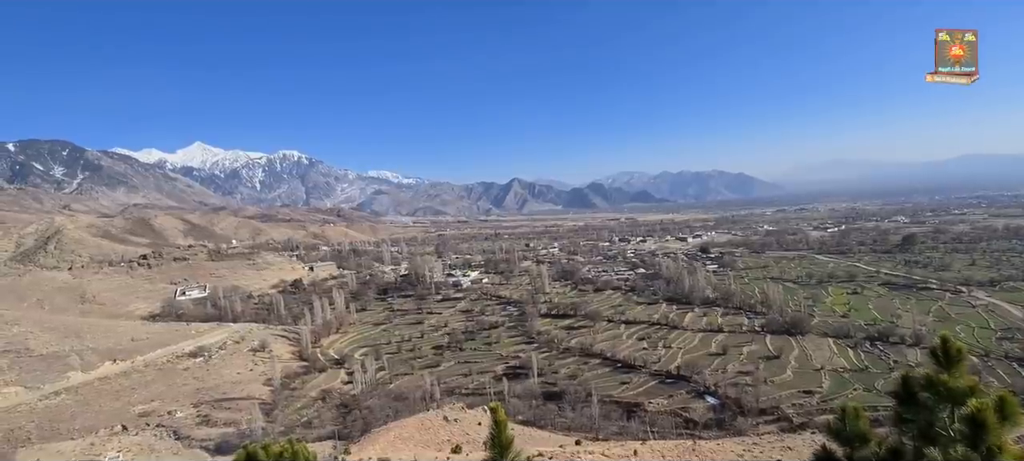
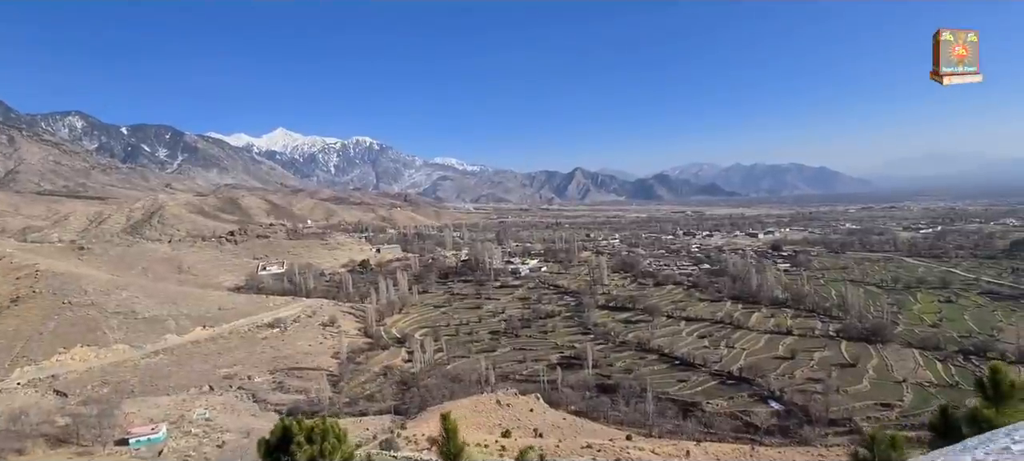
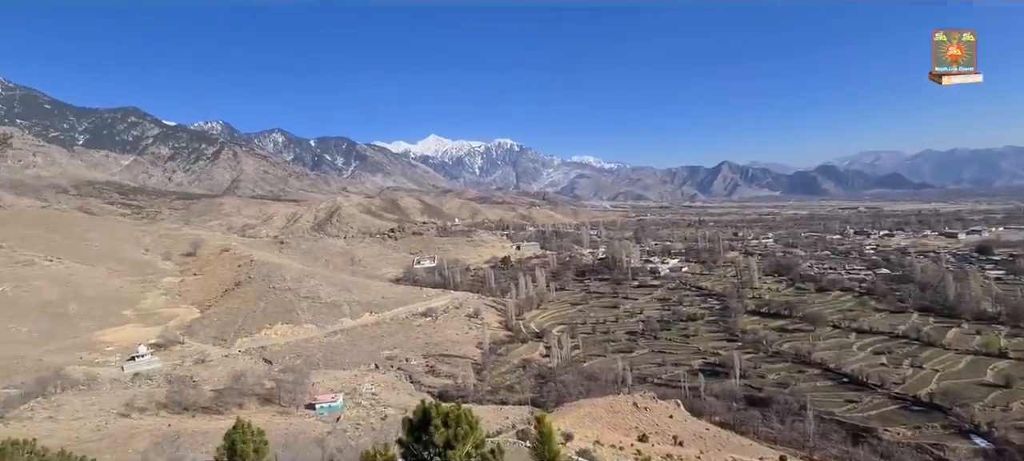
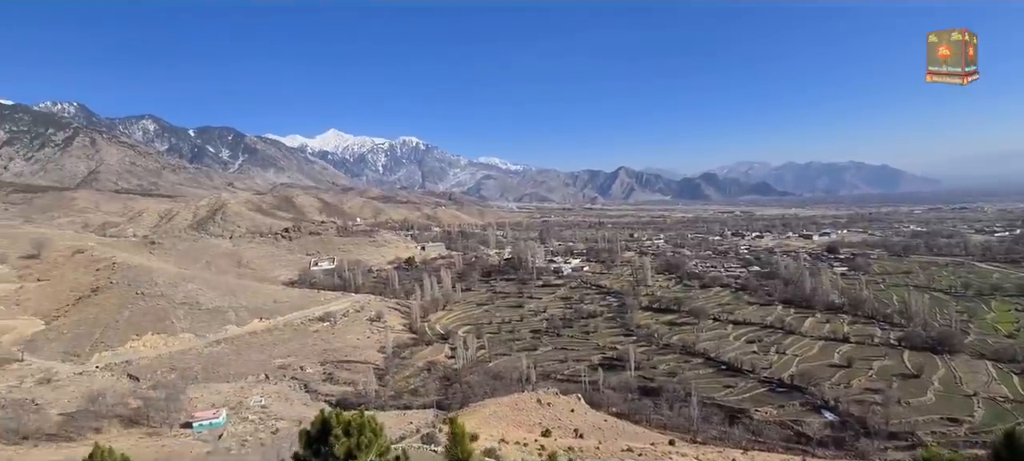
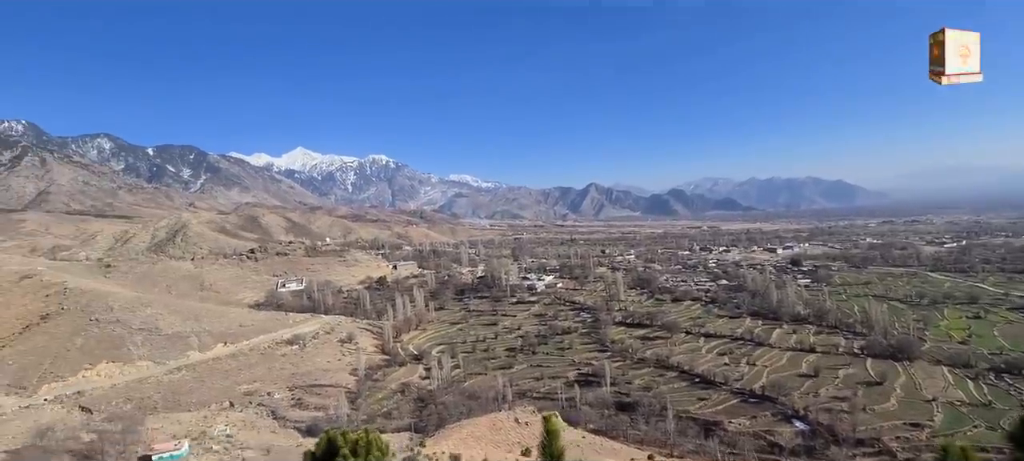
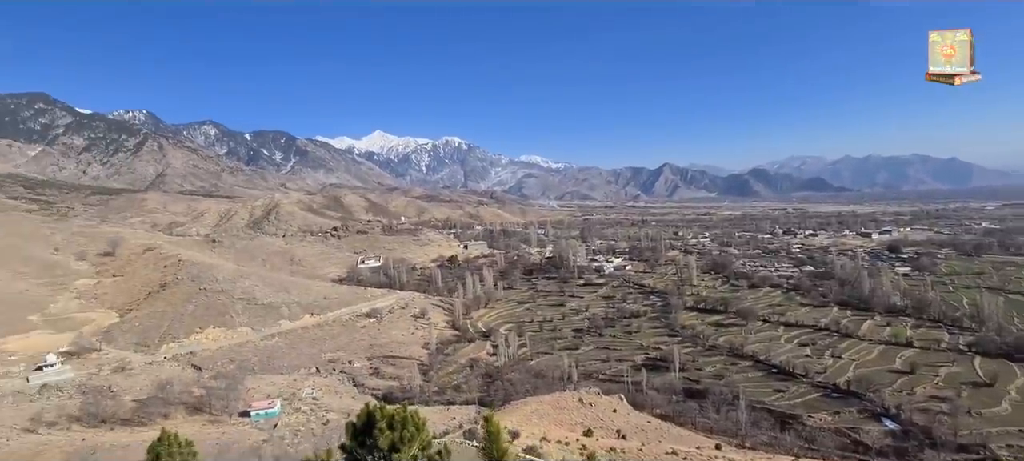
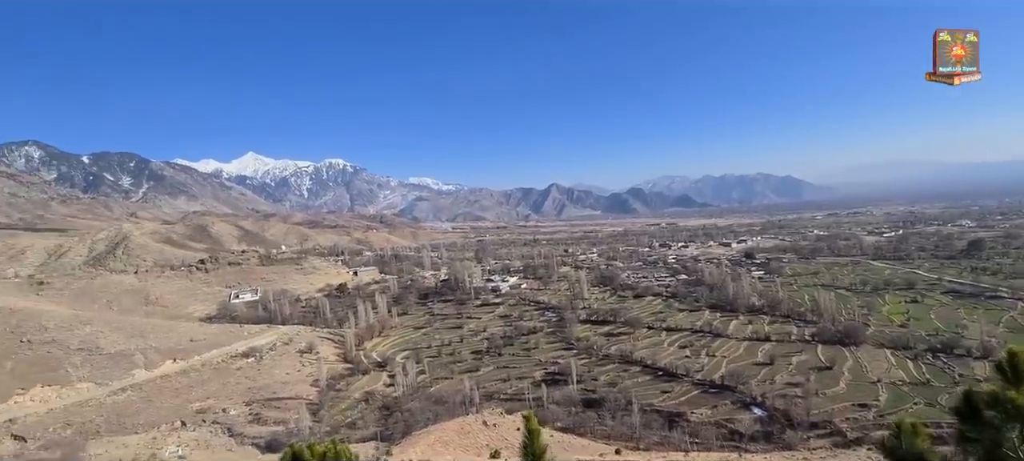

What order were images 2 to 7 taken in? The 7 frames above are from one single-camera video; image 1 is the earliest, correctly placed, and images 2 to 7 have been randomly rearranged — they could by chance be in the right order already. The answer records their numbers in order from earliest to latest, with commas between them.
7, 5, 2, 4, 6, 3
